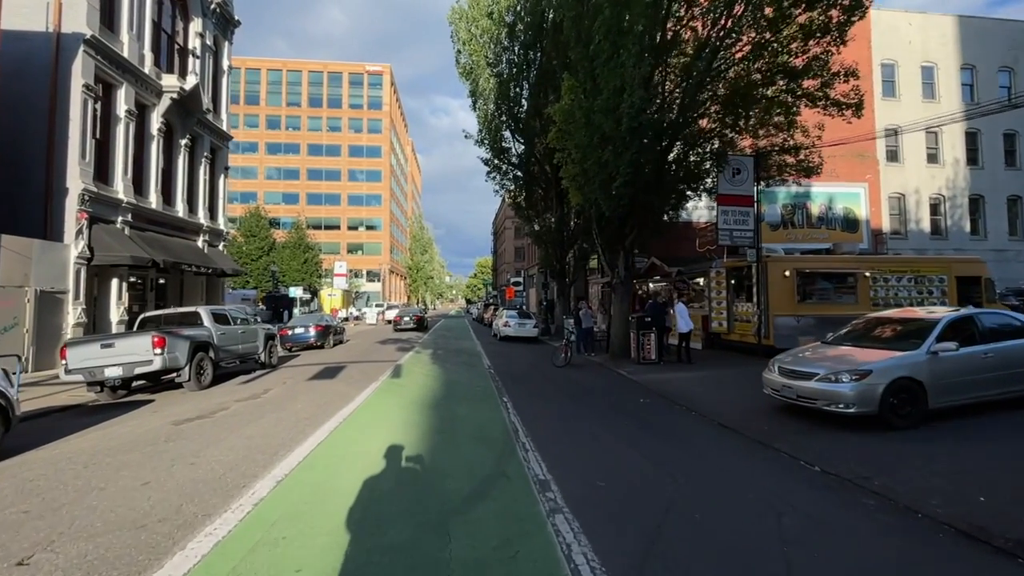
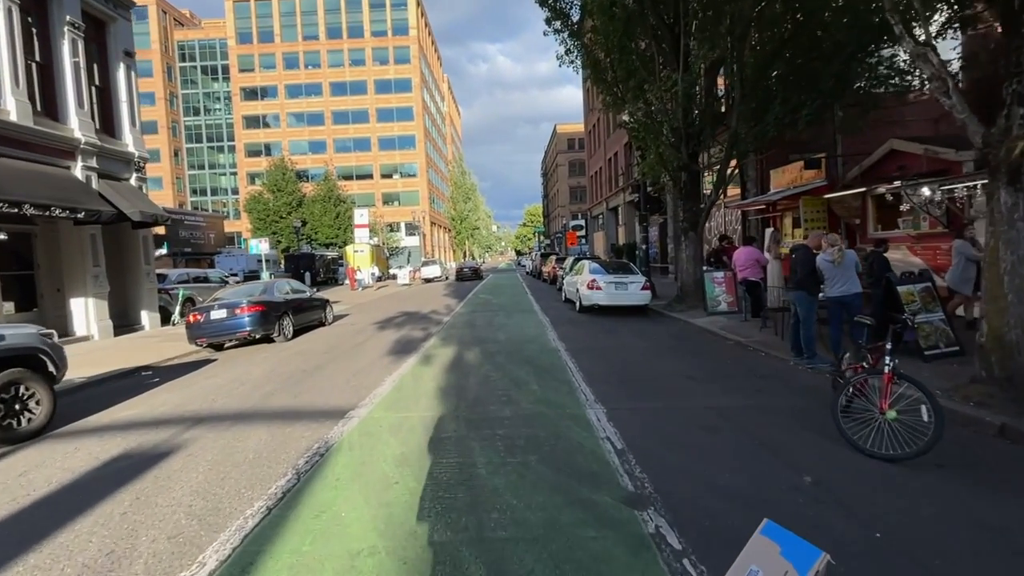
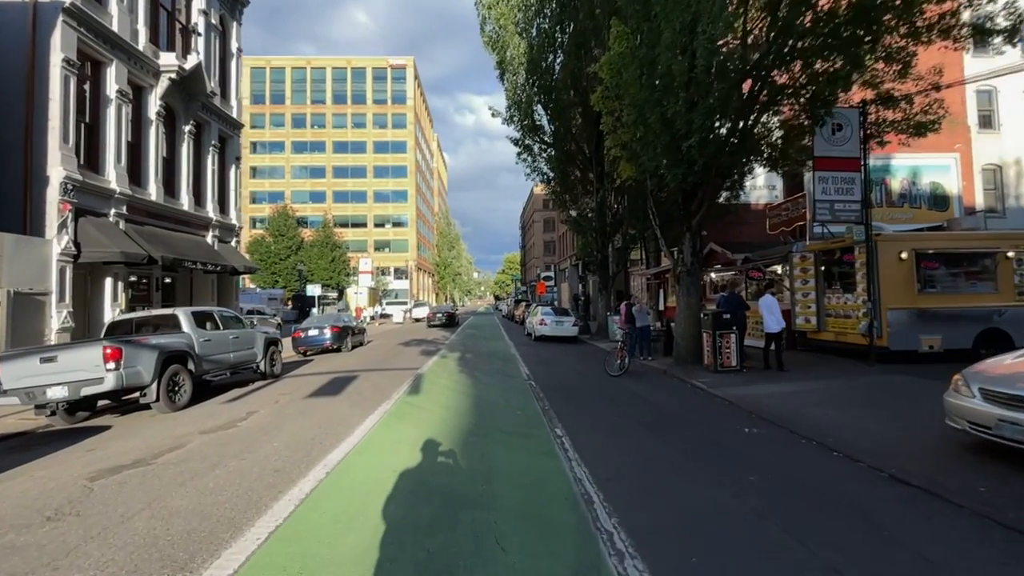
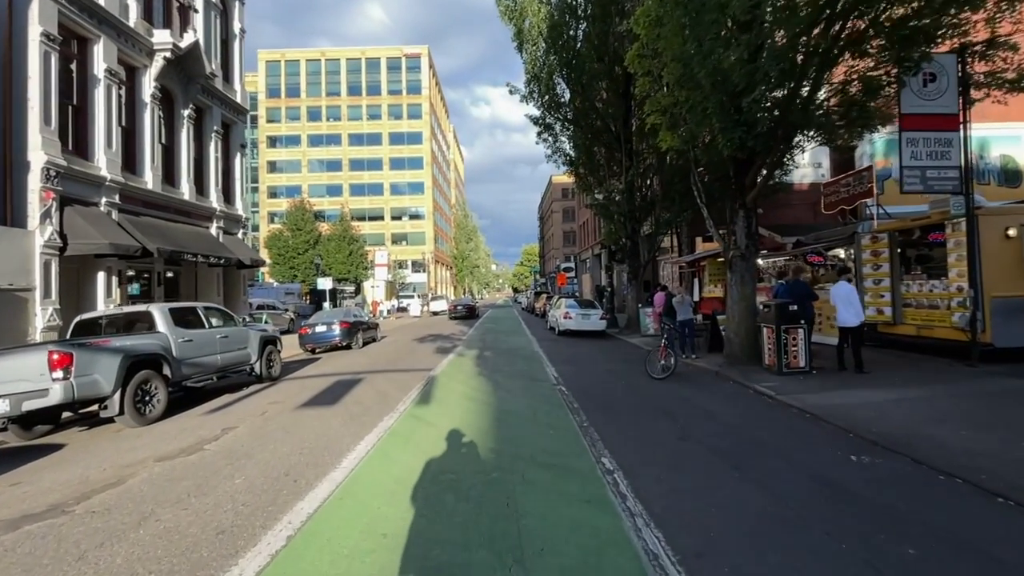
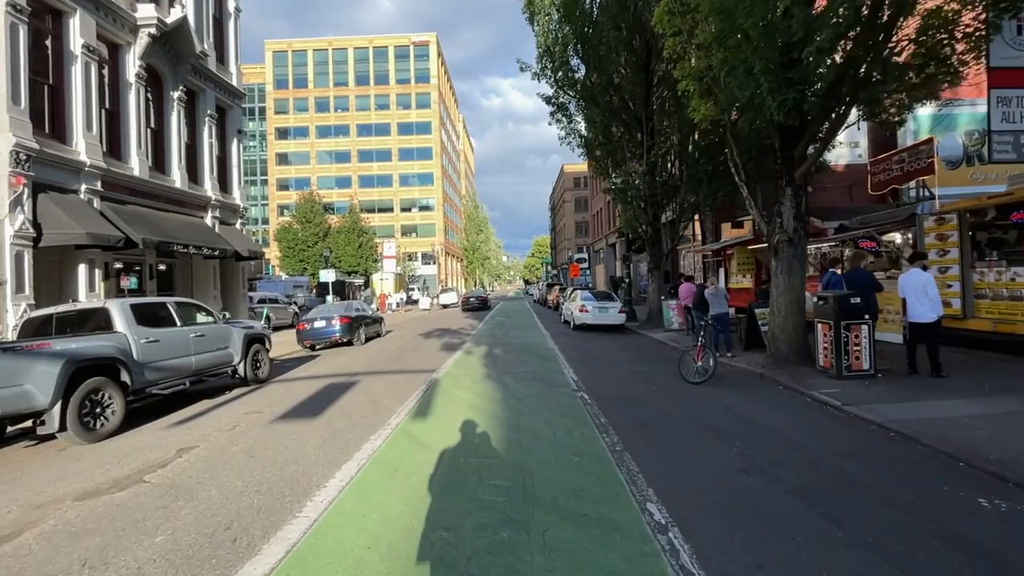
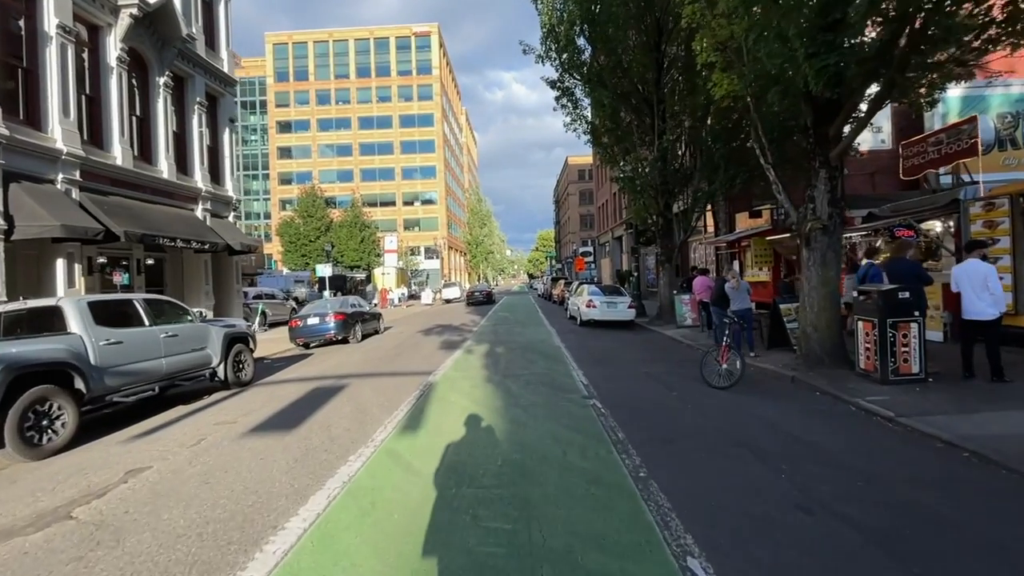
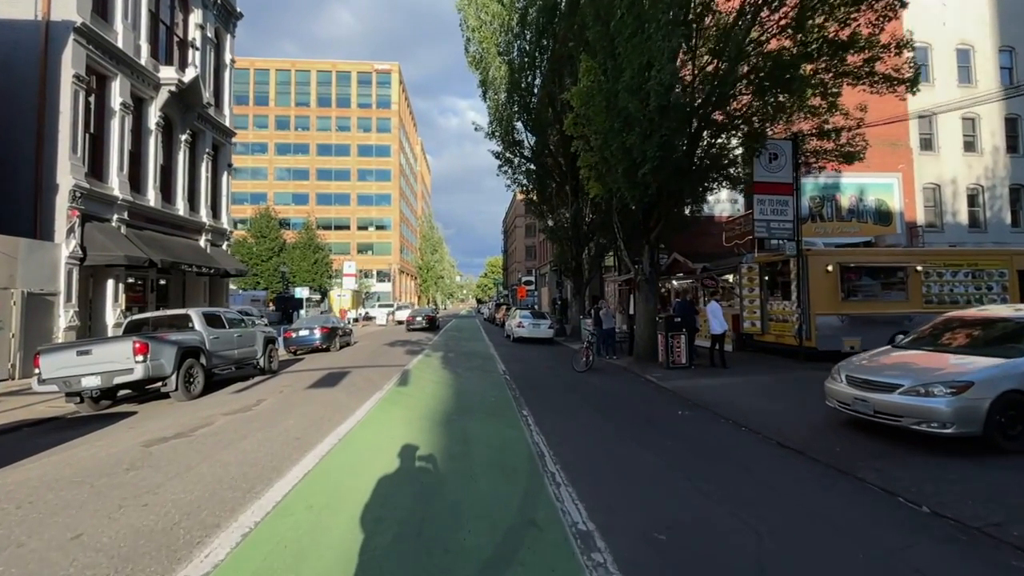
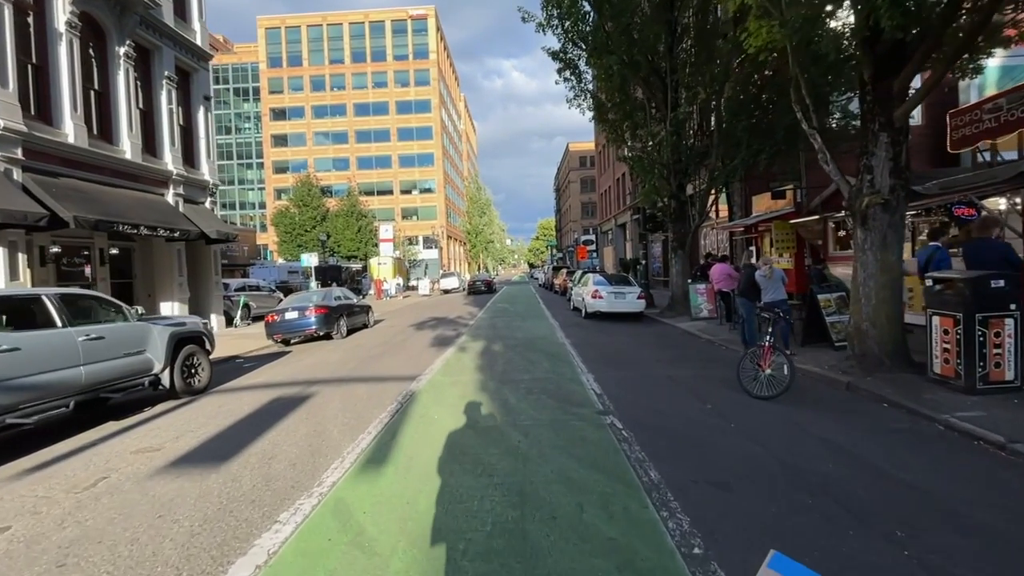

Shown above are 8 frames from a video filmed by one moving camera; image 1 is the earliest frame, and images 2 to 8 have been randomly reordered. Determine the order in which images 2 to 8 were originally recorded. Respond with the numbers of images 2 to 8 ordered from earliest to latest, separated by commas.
7, 3, 4, 5, 6, 8, 2
